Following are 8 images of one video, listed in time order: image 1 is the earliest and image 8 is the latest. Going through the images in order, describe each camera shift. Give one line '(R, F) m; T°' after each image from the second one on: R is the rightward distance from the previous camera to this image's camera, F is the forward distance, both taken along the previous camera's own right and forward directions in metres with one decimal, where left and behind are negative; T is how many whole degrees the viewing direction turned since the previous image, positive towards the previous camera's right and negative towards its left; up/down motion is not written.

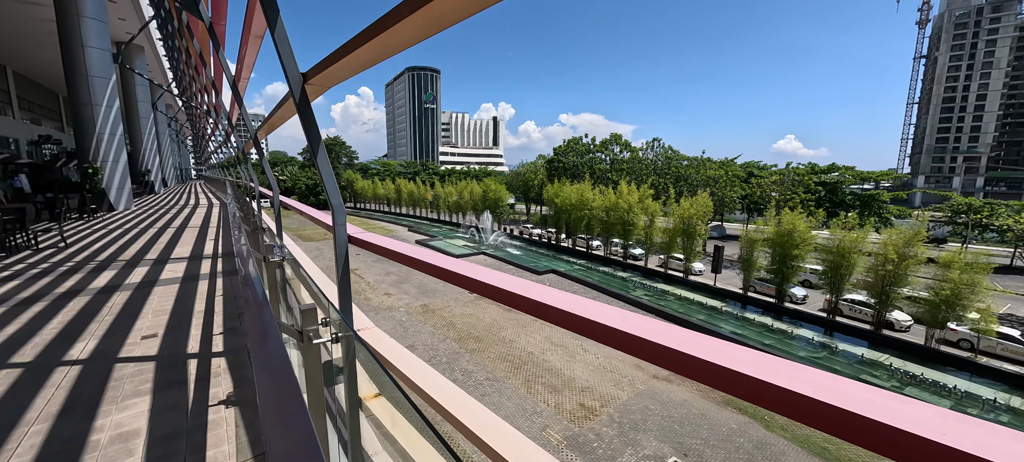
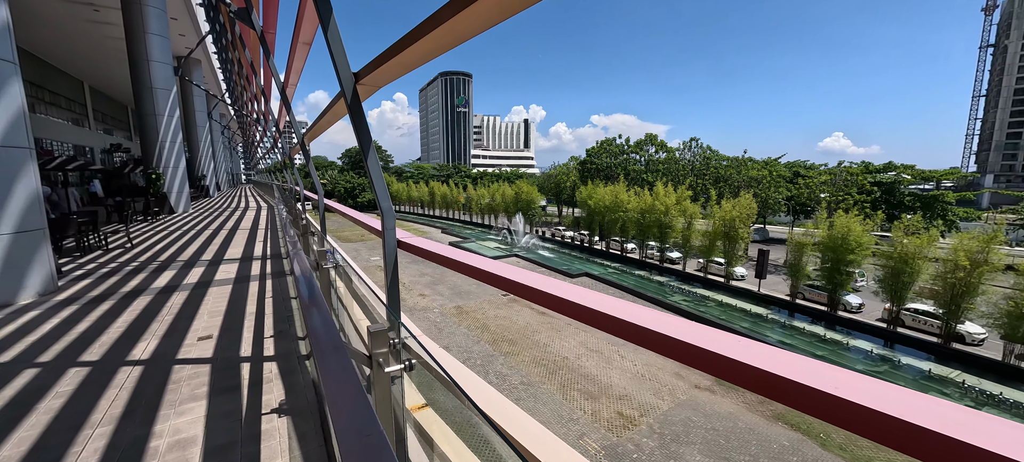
(-0.2, +0.2) m; -5°
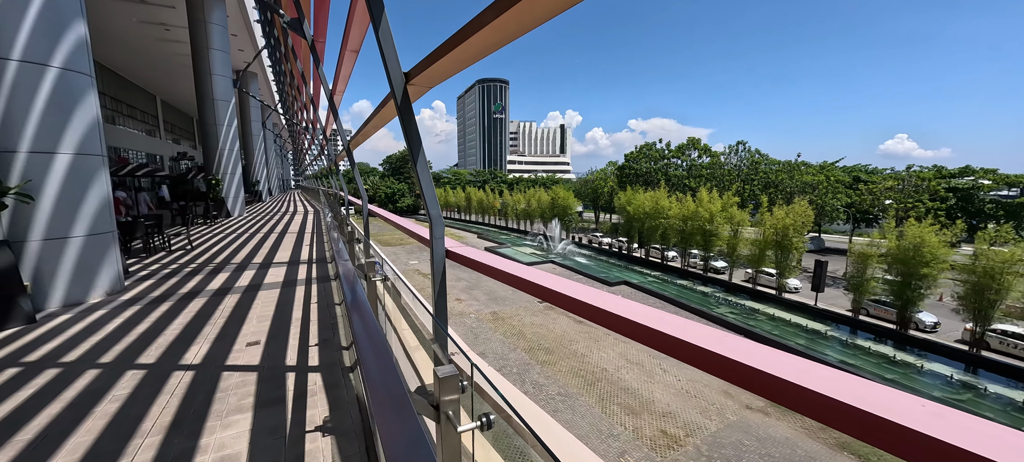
(-0.2, +0.2) m; -5°
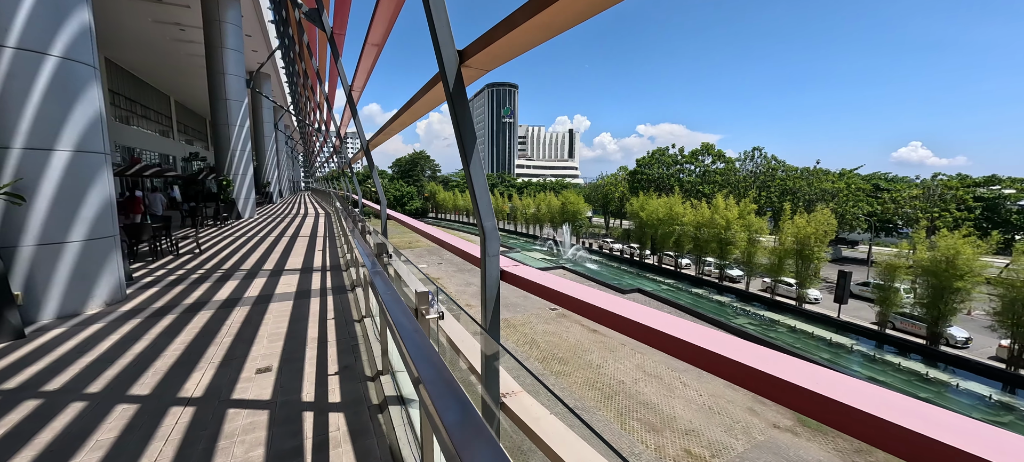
(-0.3, +0.4) m; -1°
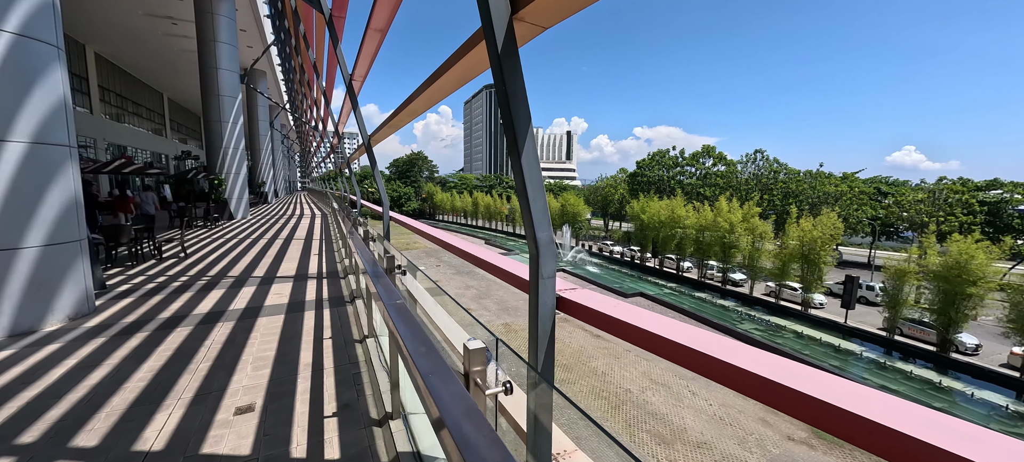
(-0.2, +0.4) m; +1°
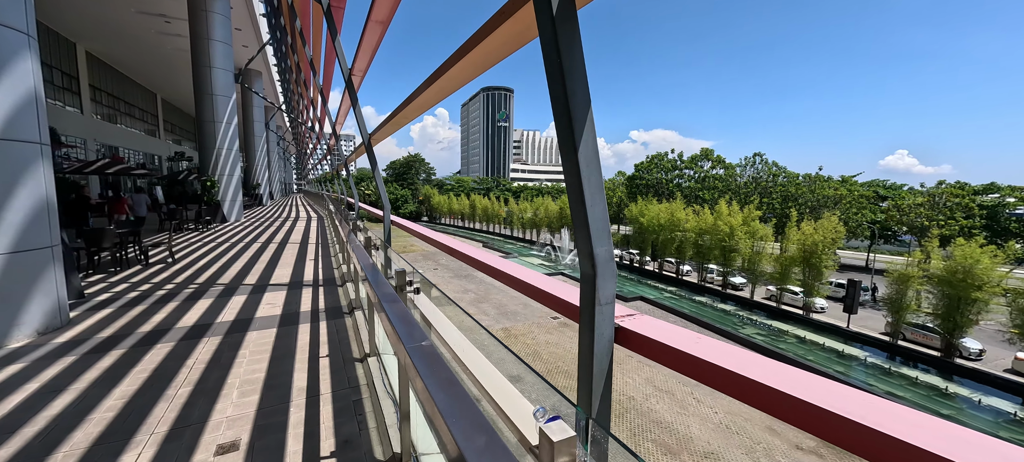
(-0.1, +0.2) m; +1°
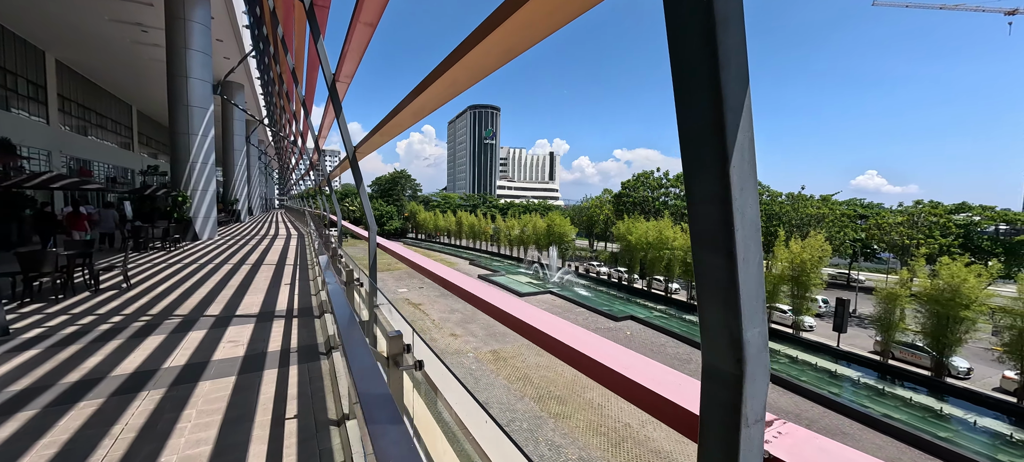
(-0.2, +0.4) m; +2°
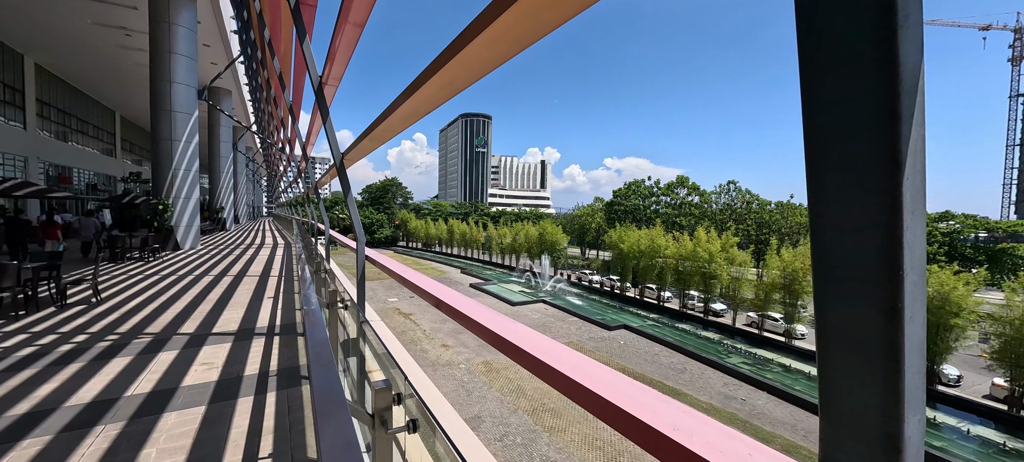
(0.0, +0.2) m; +1°
